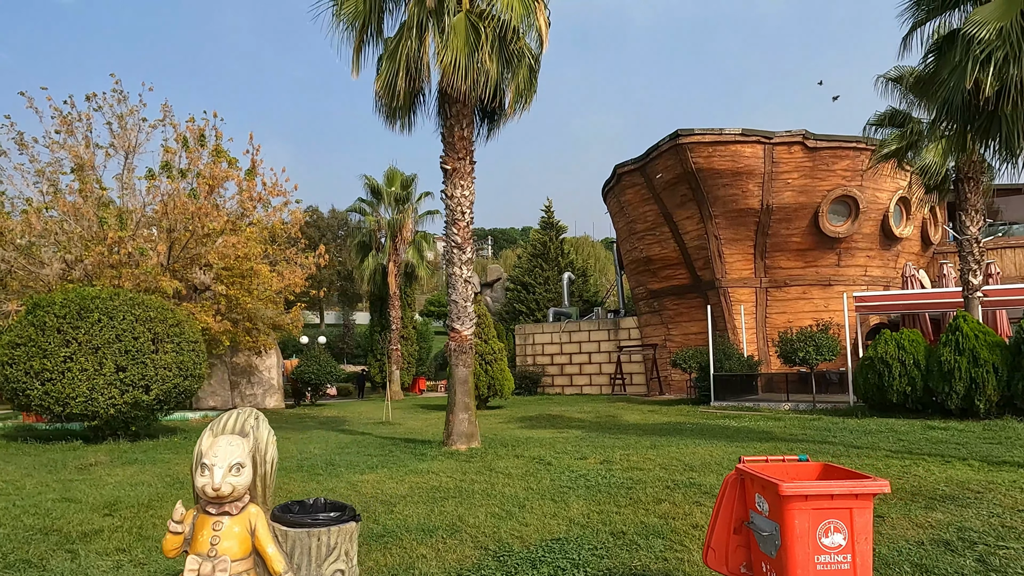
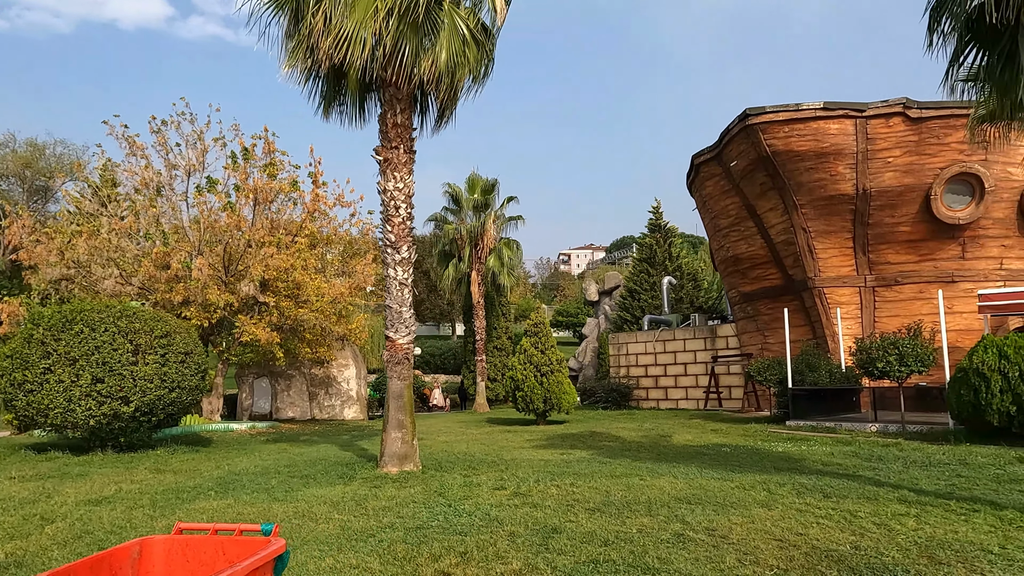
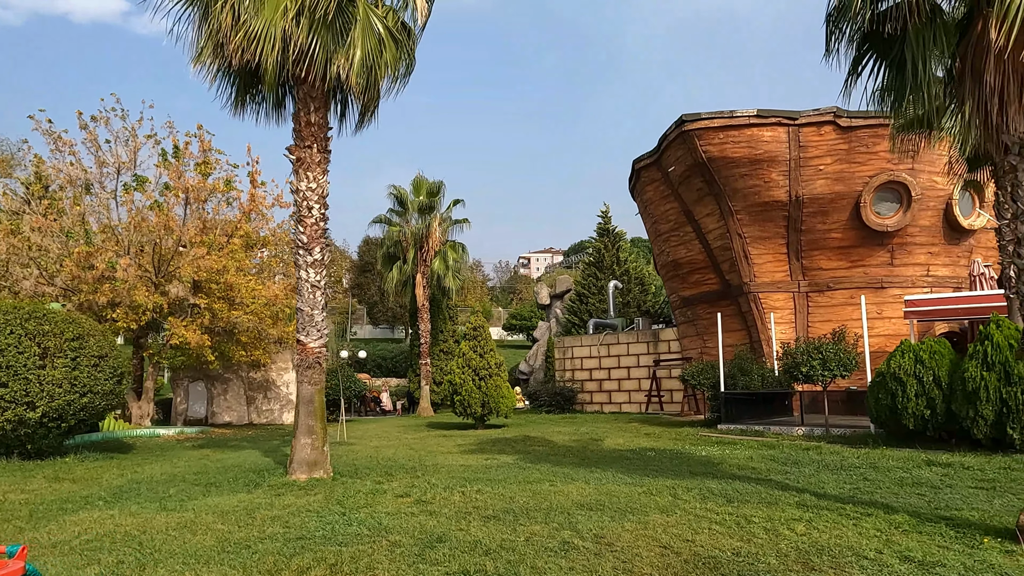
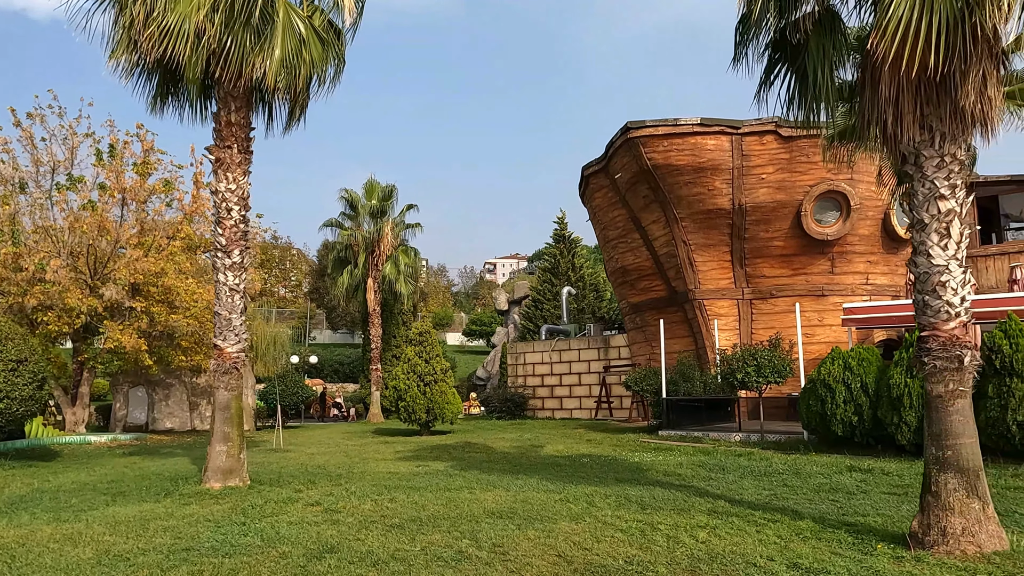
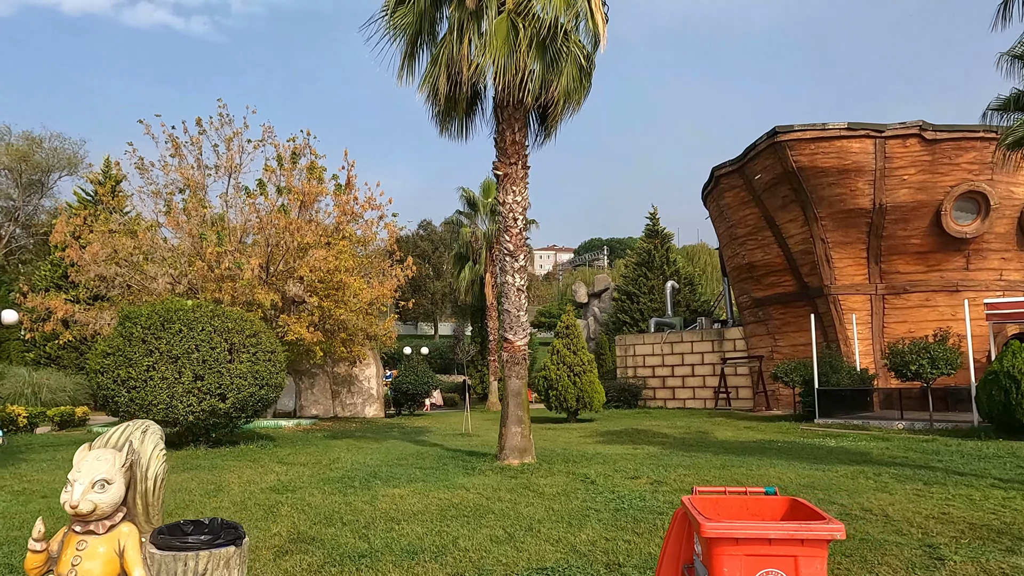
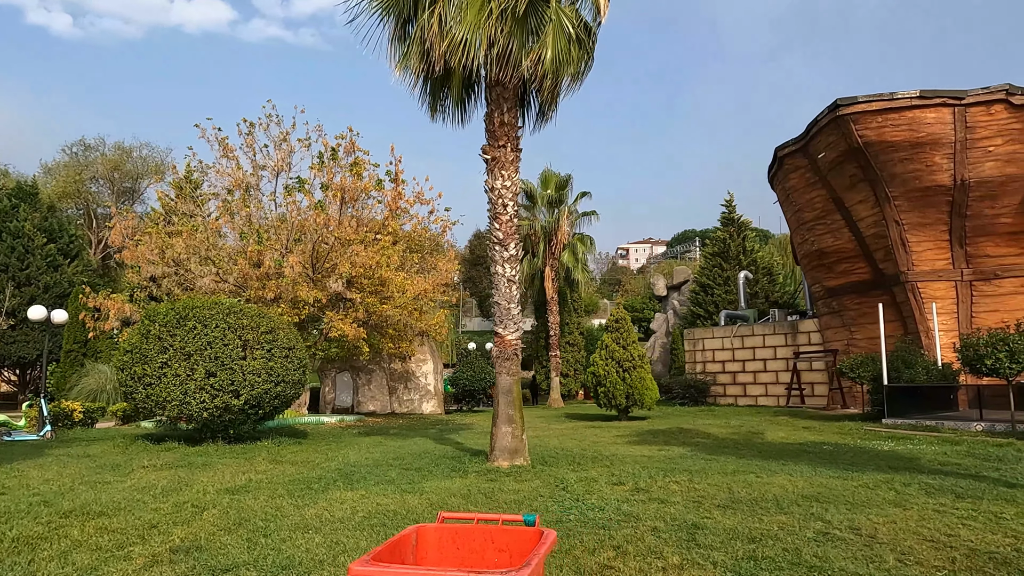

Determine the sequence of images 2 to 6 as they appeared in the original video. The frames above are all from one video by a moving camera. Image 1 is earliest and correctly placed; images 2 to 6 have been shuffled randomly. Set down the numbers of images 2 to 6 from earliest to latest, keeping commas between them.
5, 6, 2, 3, 4
